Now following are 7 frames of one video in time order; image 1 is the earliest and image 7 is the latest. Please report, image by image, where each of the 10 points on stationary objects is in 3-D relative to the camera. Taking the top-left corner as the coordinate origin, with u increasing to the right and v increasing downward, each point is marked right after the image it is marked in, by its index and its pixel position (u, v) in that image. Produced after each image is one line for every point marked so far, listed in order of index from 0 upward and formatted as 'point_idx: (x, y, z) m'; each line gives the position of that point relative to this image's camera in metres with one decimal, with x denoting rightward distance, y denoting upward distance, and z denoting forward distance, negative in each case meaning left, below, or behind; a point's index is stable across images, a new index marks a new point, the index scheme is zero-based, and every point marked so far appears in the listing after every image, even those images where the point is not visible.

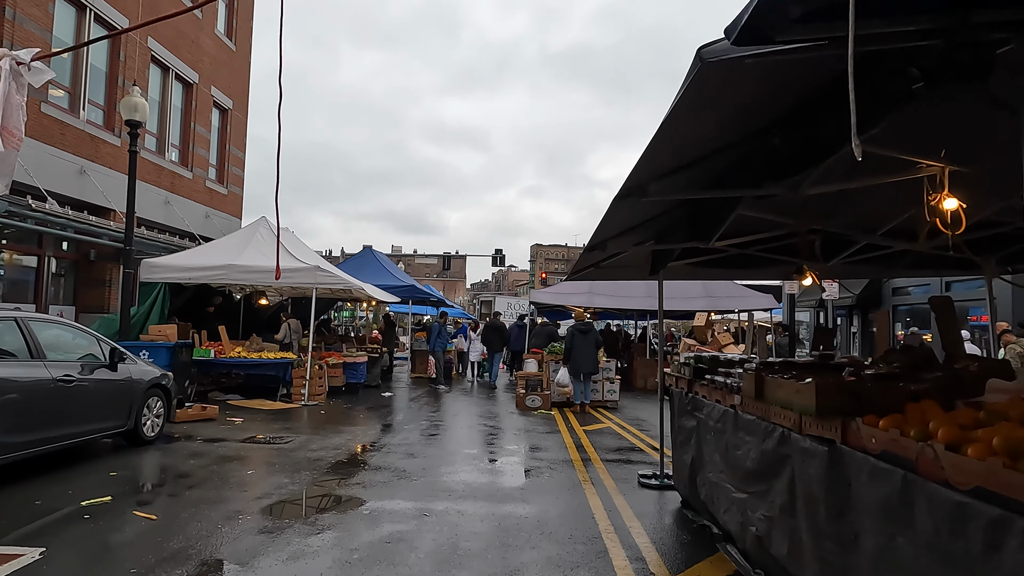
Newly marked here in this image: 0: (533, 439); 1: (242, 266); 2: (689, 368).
0: (+0.3, -2.0, +8.5) m
1: (-4.9, +0.4, +12.1) m
2: (+1.5, -0.7, +5.5) m
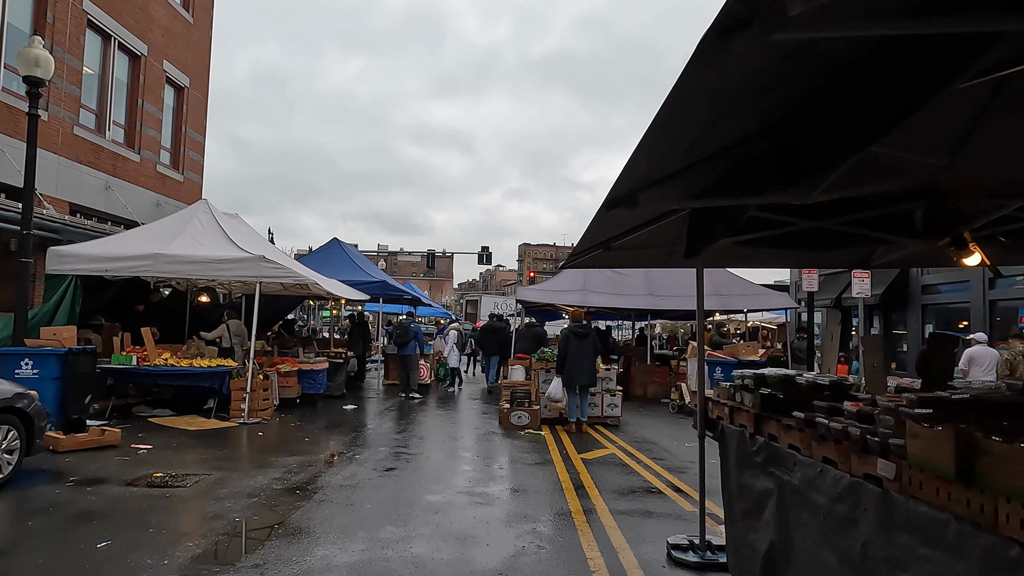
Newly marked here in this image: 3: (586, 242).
0: (+0.1, -1.9, +6.6) m
1: (-5.2, +0.5, +10.1) m
2: (+1.3, -0.6, +3.6) m
3: (+0.5, +0.3, +4.4) m
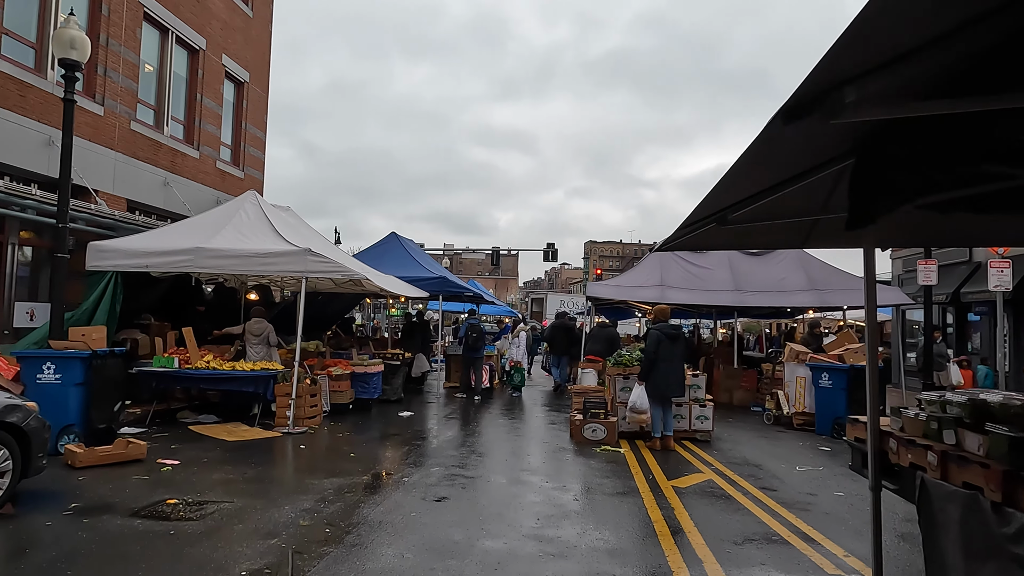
0: (+0.7, -1.8, +5.3) m
1: (-4.2, +0.5, +9.3) m
2: (+1.6, -0.5, +2.3) m
3: (+0.9, +0.4, +3.1) m
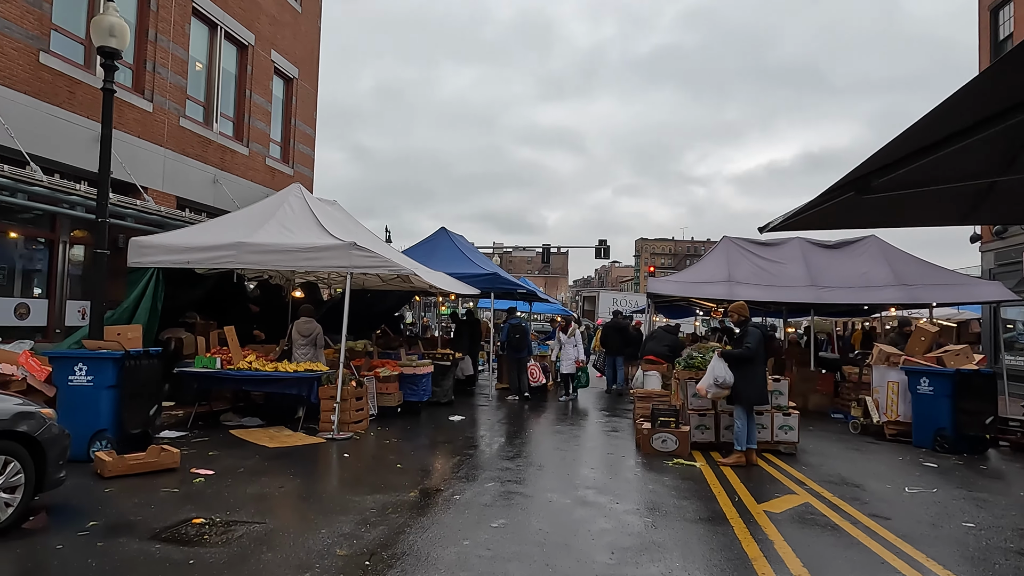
0: (+1.2, -1.8, +4.5) m
1: (-3.4, +0.6, +8.9) m
2: (+1.9, -0.5, +1.4) m
3: (+1.2, +0.4, +2.3) m
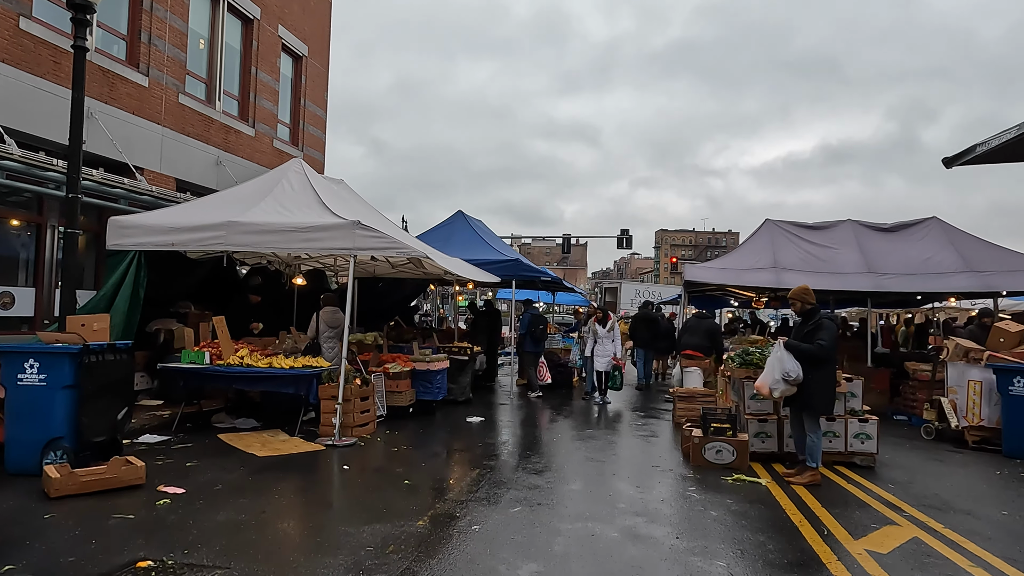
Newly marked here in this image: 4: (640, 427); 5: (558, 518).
0: (+1.4, -1.6, +3.4) m
1: (-3.1, +0.8, +7.8) m
2: (+2.0, -0.4, +0.2) m
3: (+1.3, +0.5, +1.2) m
4: (+1.8, -1.9, +9.1) m
5: (+0.4, -1.7, +4.8) m
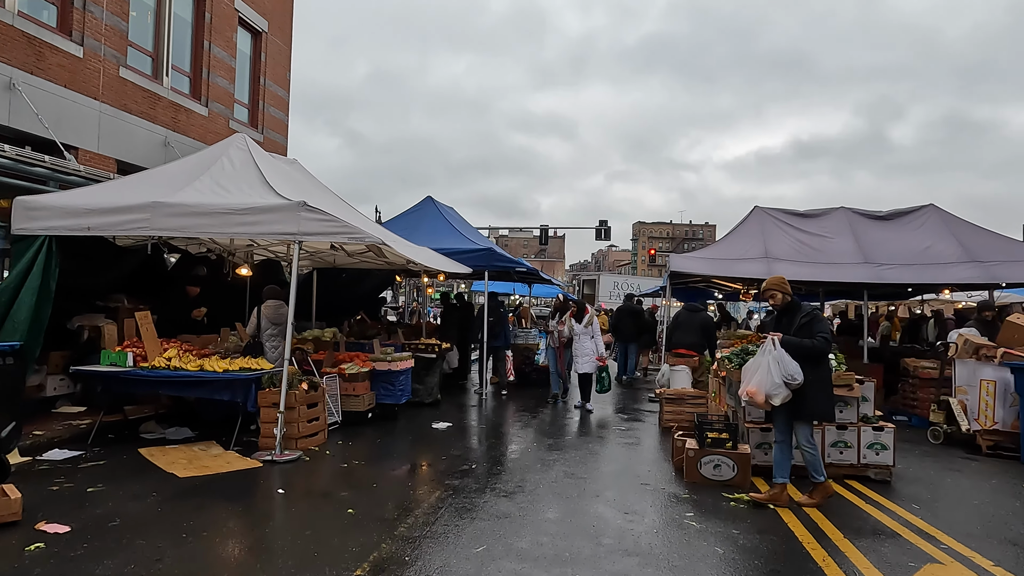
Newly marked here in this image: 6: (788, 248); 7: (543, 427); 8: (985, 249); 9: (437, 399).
0: (+1.2, -1.6, +2.5) m
1: (-3.5, +0.8, +6.8) m
2: (+1.9, -0.4, -0.6) m
3: (+1.2, +0.5, +0.3) m
4: (+1.4, -1.8, +8.3) m
5: (+0.2, -1.6, +3.9) m
6: (+4.7, +0.7, +11.2) m
7: (+0.4, -1.8, +8.5) m
8: (+7.6, +0.6, +10.6) m
9: (-1.2, -1.7, +10.1) m
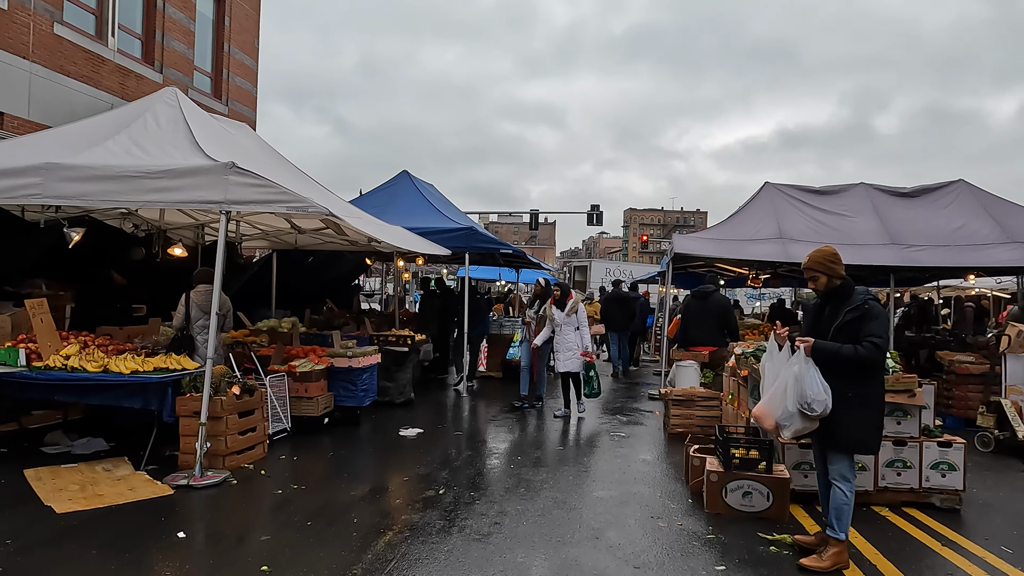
0: (+1.1, -1.5, +1.3) m
1: (-3.6, +1.0, +5.5) m
2: (+1.8, -0.4, -1.8) m
3: (+1.1, +0.6, -0.9) m
4: (+1.2, -1.6, +7.1) m
5: (+0.1, -1.5, +2.7) m
6: (+4.5, +0.9, +10.0) m
7: (+0.2, -1.6, +7.3) m
8: (+7.4, +0.9, +9.5) m
9: (-1.4, -1.5, +8.9) m
